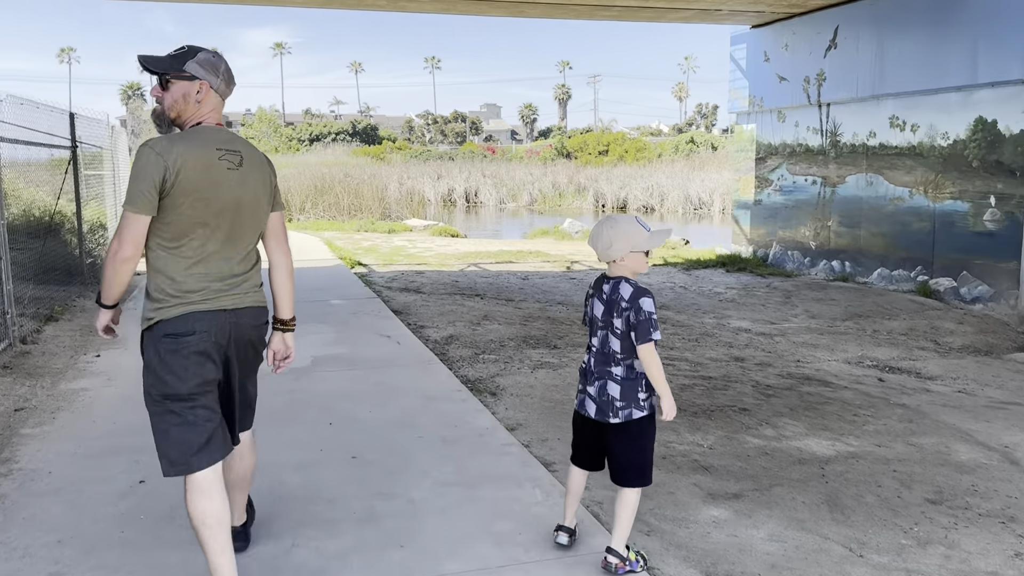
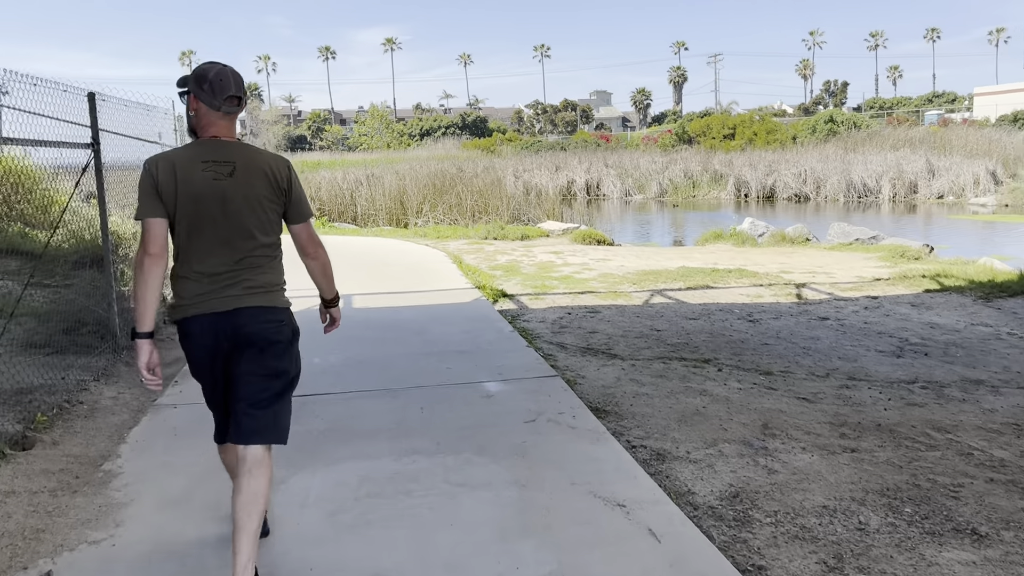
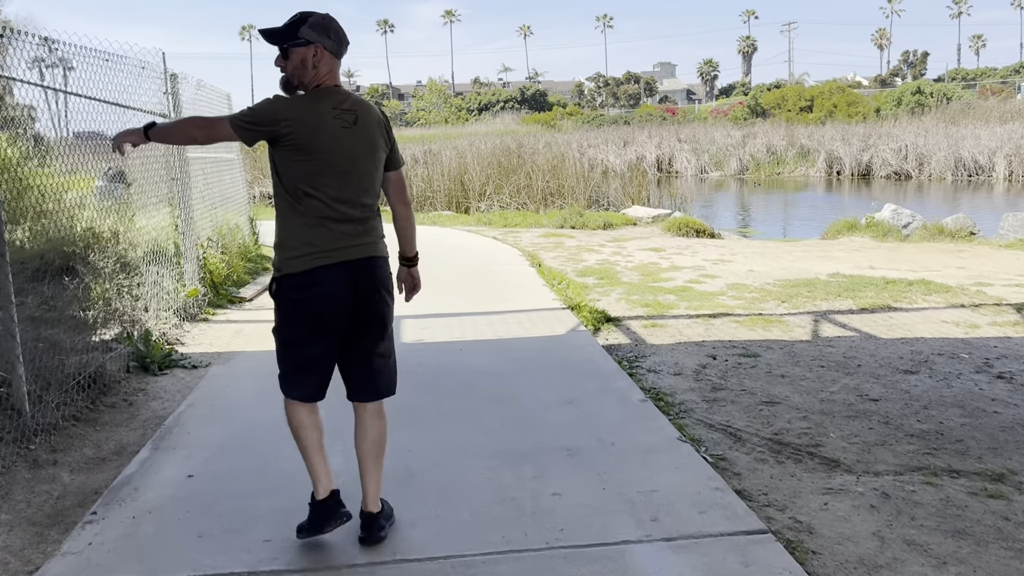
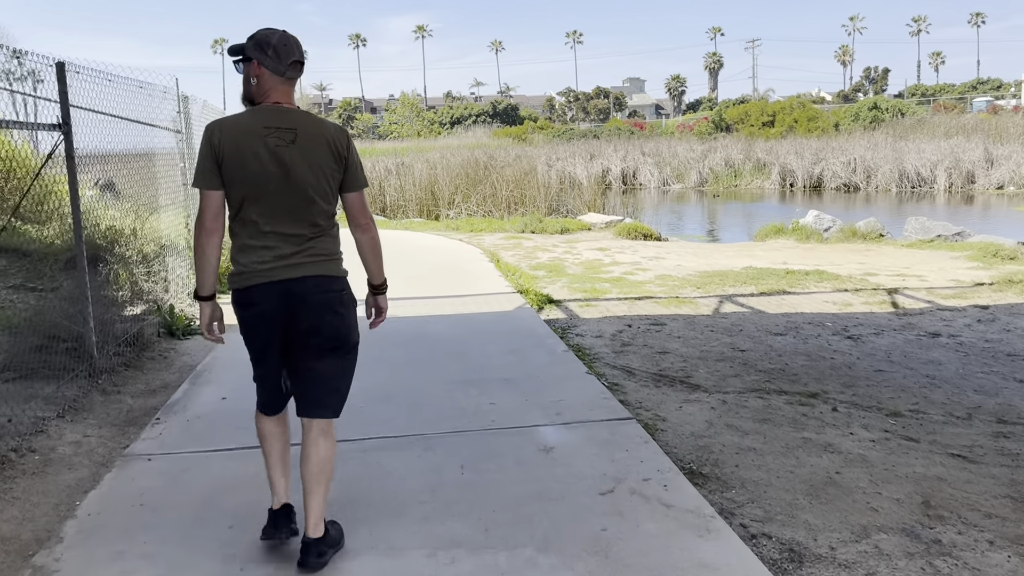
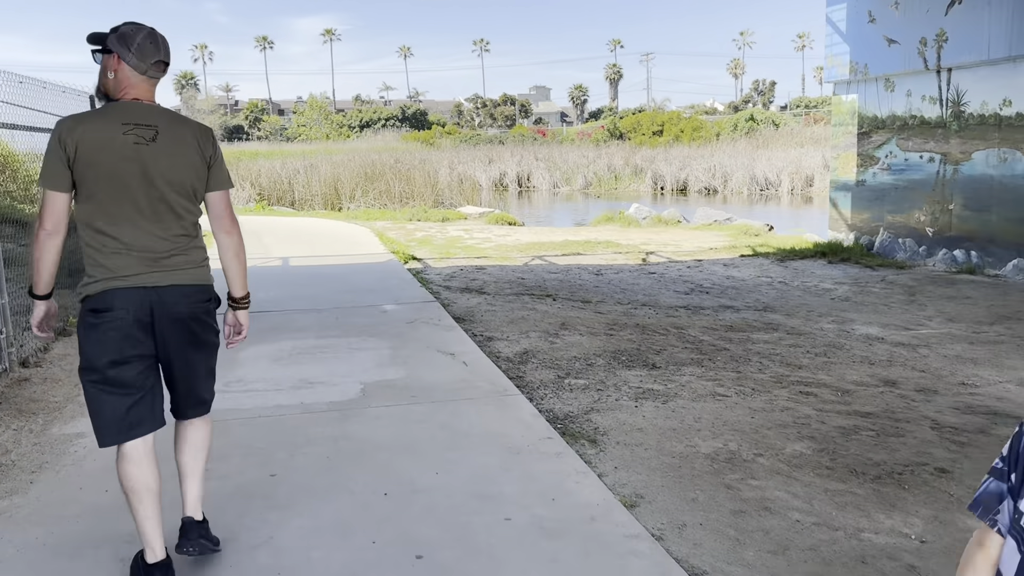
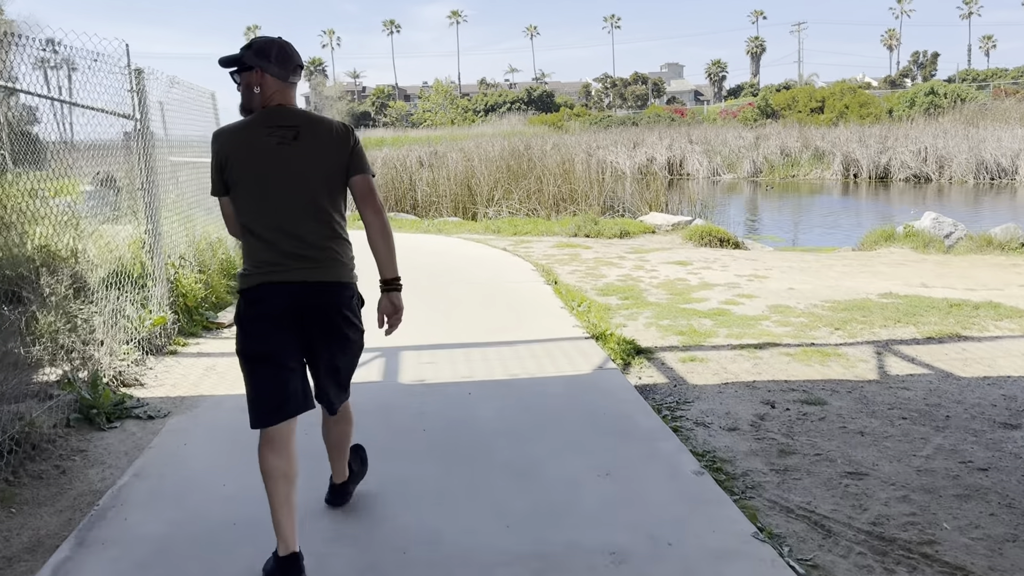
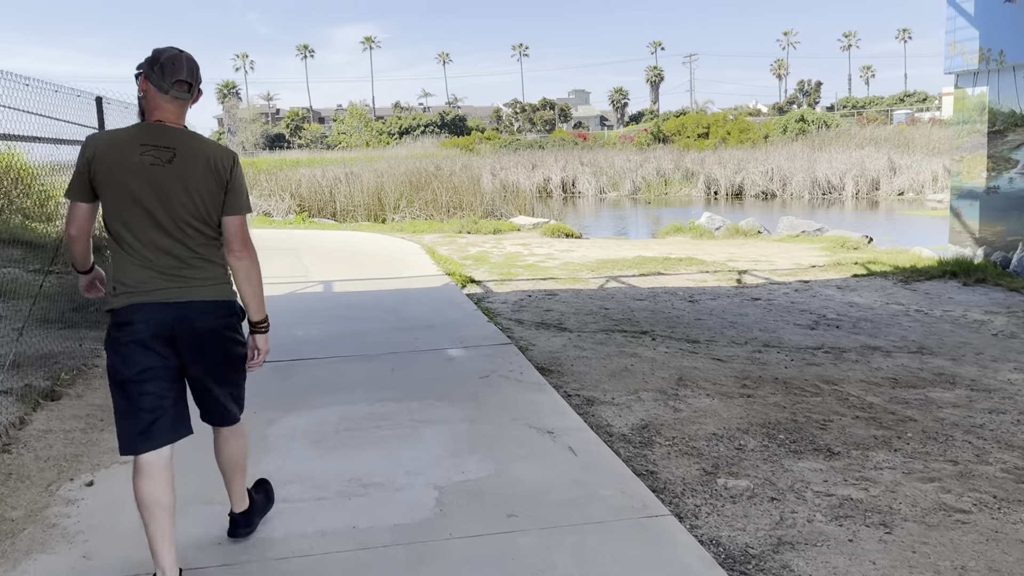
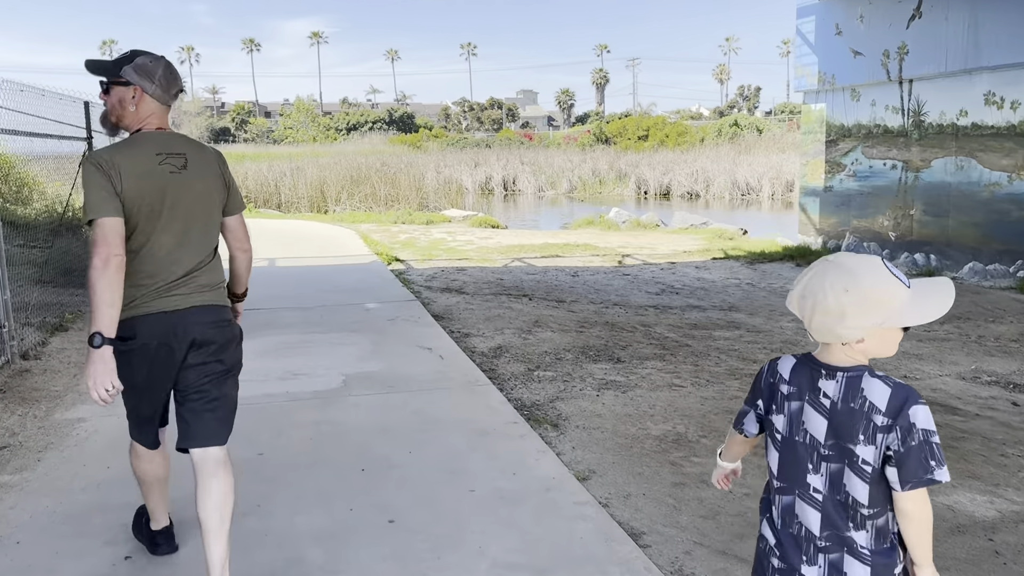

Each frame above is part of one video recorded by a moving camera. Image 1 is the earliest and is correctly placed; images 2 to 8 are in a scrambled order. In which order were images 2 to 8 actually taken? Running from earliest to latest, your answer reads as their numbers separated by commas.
8, 5, 7, 2, 4, 3, 6
